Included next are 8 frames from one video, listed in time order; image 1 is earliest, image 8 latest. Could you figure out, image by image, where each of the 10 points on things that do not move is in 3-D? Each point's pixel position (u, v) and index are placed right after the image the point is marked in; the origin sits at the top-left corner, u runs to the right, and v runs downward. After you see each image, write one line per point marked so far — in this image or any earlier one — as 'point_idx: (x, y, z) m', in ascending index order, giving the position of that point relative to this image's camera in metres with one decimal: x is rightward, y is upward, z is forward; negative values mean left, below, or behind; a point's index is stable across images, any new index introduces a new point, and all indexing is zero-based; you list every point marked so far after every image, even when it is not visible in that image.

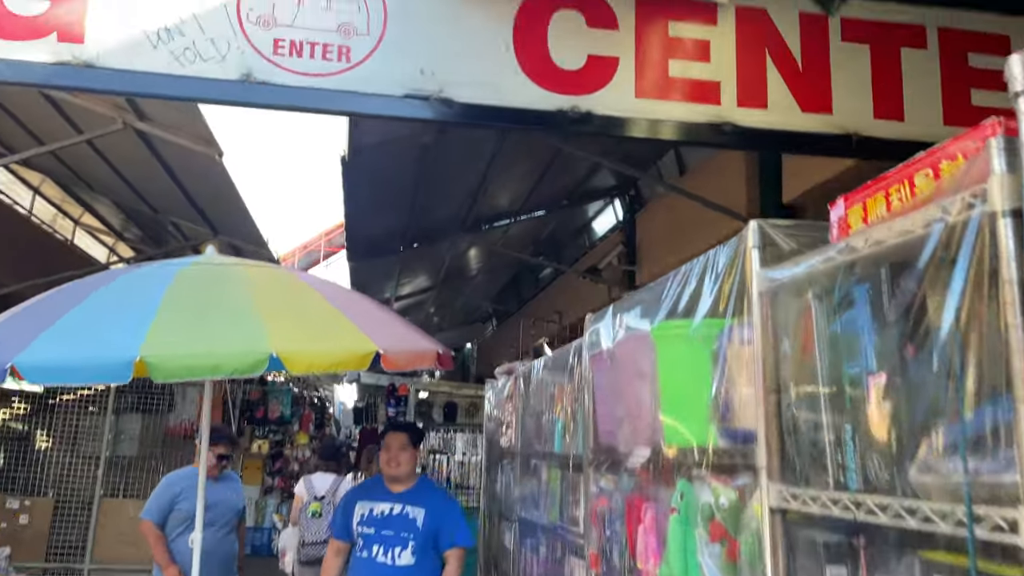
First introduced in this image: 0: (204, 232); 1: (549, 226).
0: (-2.6, +0.5, +6.8) m
1: (+0.4, +0.6, +8.1) m
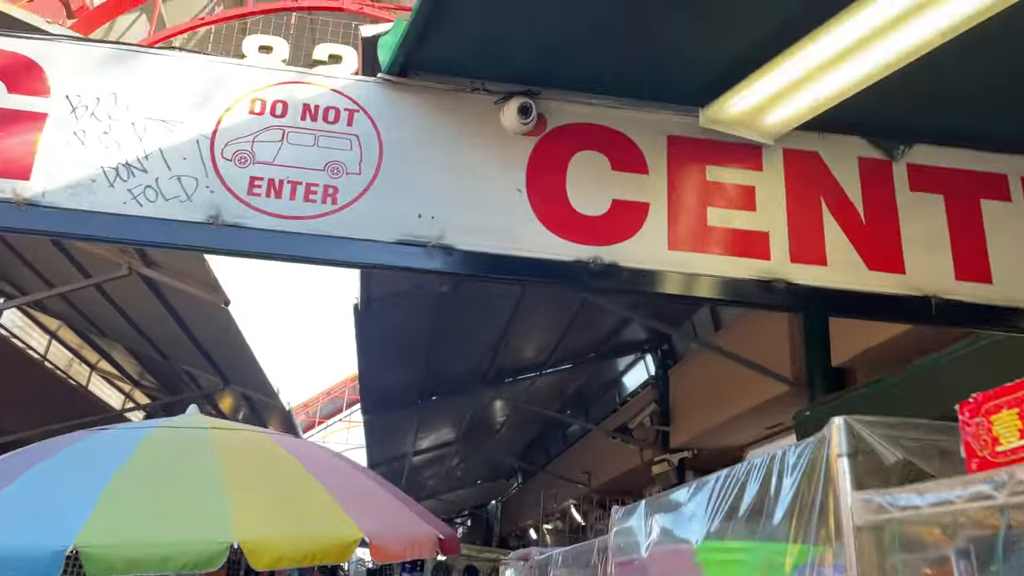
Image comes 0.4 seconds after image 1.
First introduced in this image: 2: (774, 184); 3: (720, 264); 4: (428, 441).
0: (-2.4, -0.8, +6.5) m
1: (+0.6, -0.9, +7.7) m
2: (+0.6, +0.2, +1.8) m
3: (+0.4, +0.1, +1.7) m
4: (-1.0, -1.8, +9.2) m
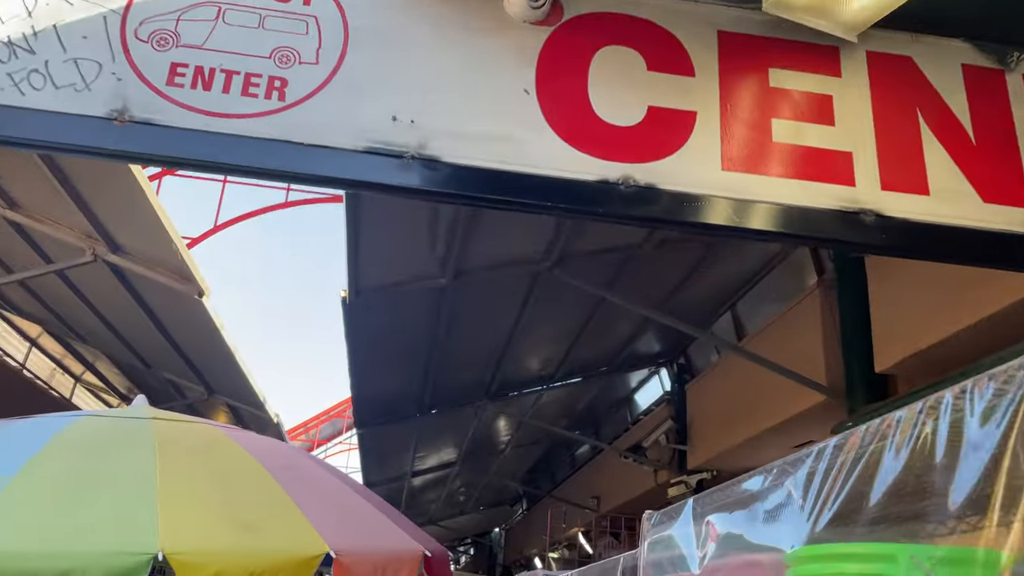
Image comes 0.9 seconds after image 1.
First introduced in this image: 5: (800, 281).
0: (-2.4, -0.8, +6.1) m
1: (+0.7, -1.0, +7.2) m
2: (+0.6, +0.3, +1.4) m
3: (+0.5, +0.2, +1.3) m
4: (-0.9, -1.9, +8.7) m
5: (+1.7, 0.0, +4.6) m
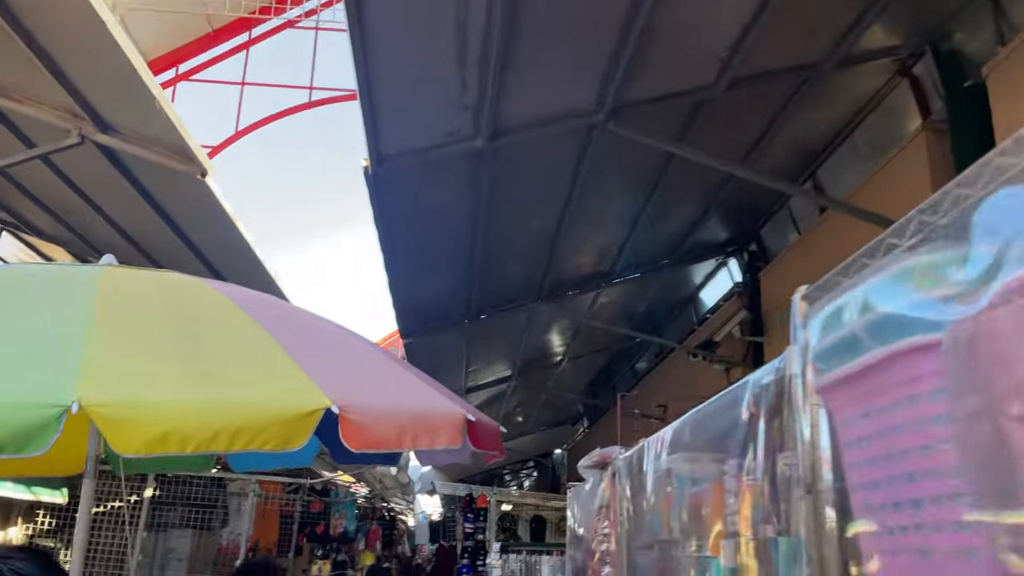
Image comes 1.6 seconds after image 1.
0: (-2.0, -0.1, +5.8) m
1: (+1.1, -0.1, +6.7) m
2: (+0.6, +0.8, +0.8) m
3: (+0.5, +0.6, +0.7) m
4: (-0.3, -0.9, +8.3) m
5: (+1.9, +0.8, +3.9) m
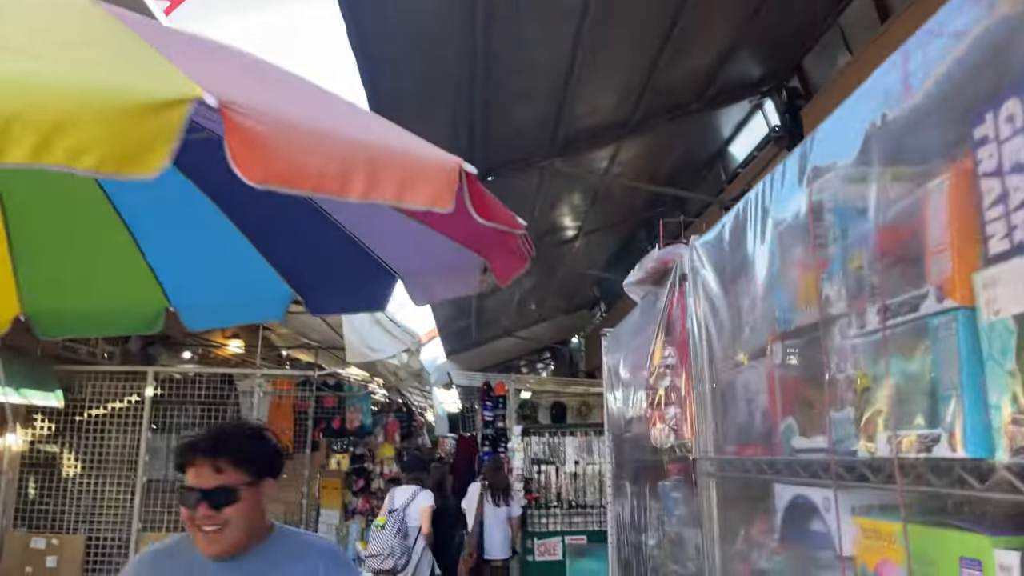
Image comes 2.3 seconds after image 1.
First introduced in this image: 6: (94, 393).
0: (-1.9, +0.7, +5.2) m
1: (+1.2, +1.0, +6.0) m
2: (+0.6, +1.1, +0.1) m
3: (+0.5, +0.9, 0.0) m
4: (-0.2, +0.3, +7.8) m
5: (+1.9, +1.6, +3.2) m
6: (-3.8, -1.0, +7.3) m
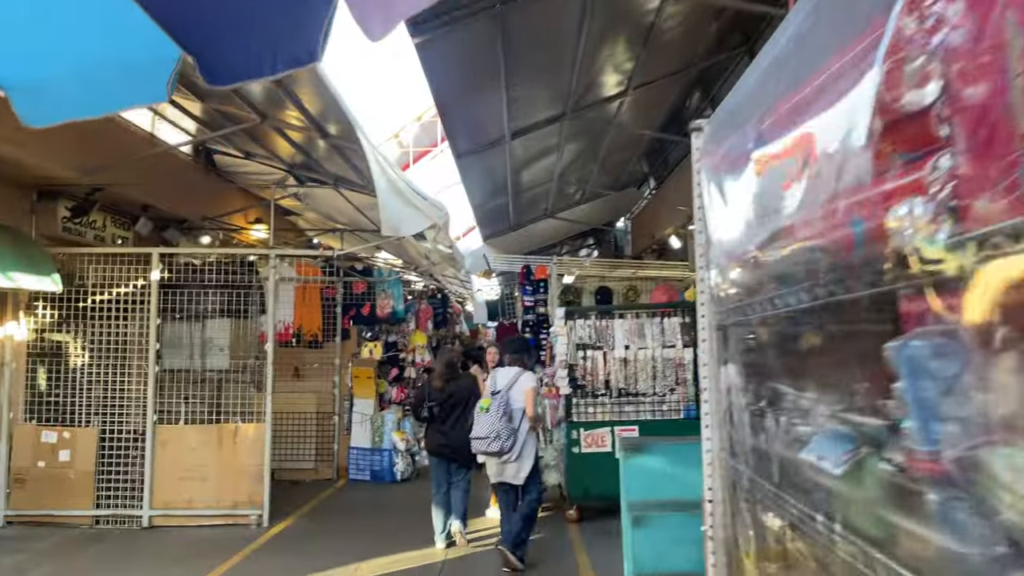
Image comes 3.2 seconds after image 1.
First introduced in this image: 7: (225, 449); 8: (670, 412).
0: (-1.7, +1.5, +4.3) m
1: (+1.4, +1.9, +4.9) m
2: (+0.5, +1.2, -1.0) m
3: (+0.4, +1.0, -1.0) m
4: (+0.2, +1.5, +6.8) m
5: (+2.0, +2.1, +2.0) m
6: (-3.5, +0.1, +6.7) m
7: (-2.3, -1.3, +6.5) m
8: (+1.2, -1.0, +6.2) m
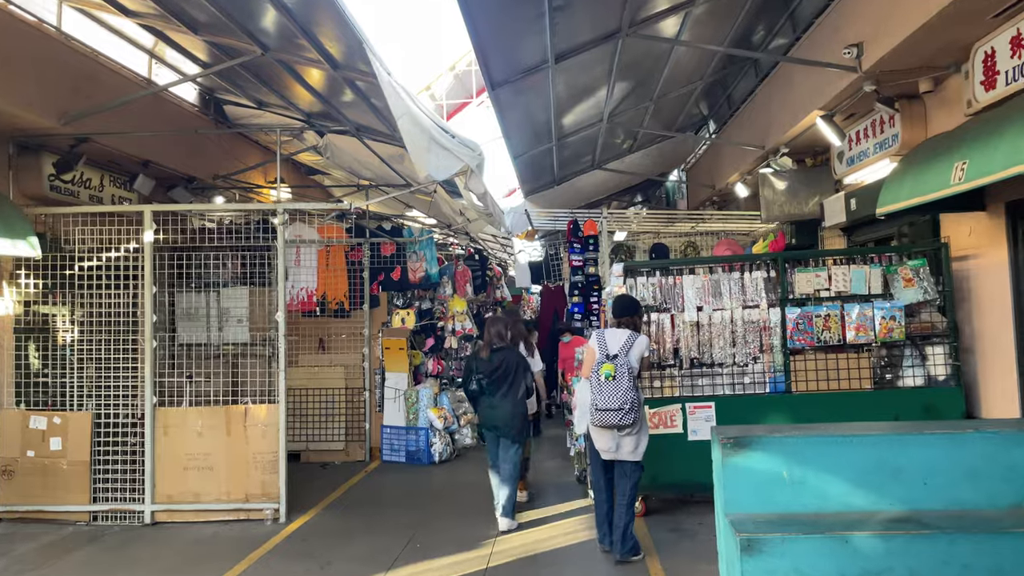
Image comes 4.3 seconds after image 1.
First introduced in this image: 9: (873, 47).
0: (-1.6, +1.6, +3.3) m
1: (+1.6, +2.2, +3.7) m
2: (+0.4, +1.2, -2.0) m
3: (+0.3, +1.0, -2.0) m
4: (+0.5, +1.8, +5.7) m
5: (+2.0, +2.3, +0.8) m
6: (-3.1, +0.3, +5.8) m
7: (-2.0, -1.1, +5.7) m
8: (+1.6, -0.6, +5.2) m
9: (+2.3, +1.6, +5.2) m
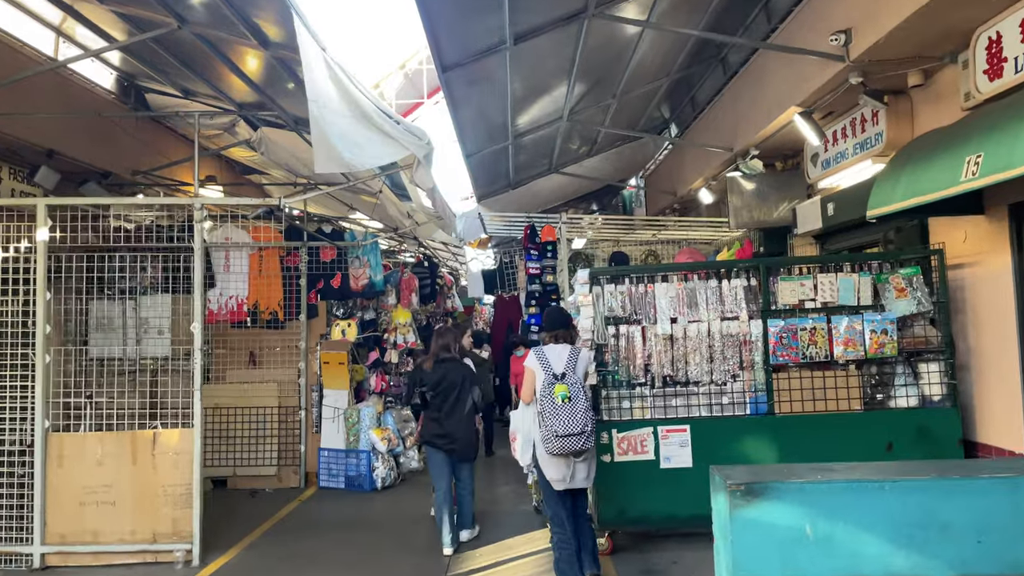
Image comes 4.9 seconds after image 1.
0: (-1.7, +1.6, +2.6) m
1: (+1.4, +2.2, +3.2) m
2: (+0.6, +1.3, -2.6) m
3: (+0.5, +1.1, -2.6) m
4: (+0.2, +1.7, +5.2) m
5: (+2.0, +2.3, +0.3) m
6: (-3.4, +0.3, +5.0) m
7: (-2.3, -1.1, +4.9) m
8: (+1.3, -0.7, +4.7) m
9: (+2.1, +1.5, +4.7) m
